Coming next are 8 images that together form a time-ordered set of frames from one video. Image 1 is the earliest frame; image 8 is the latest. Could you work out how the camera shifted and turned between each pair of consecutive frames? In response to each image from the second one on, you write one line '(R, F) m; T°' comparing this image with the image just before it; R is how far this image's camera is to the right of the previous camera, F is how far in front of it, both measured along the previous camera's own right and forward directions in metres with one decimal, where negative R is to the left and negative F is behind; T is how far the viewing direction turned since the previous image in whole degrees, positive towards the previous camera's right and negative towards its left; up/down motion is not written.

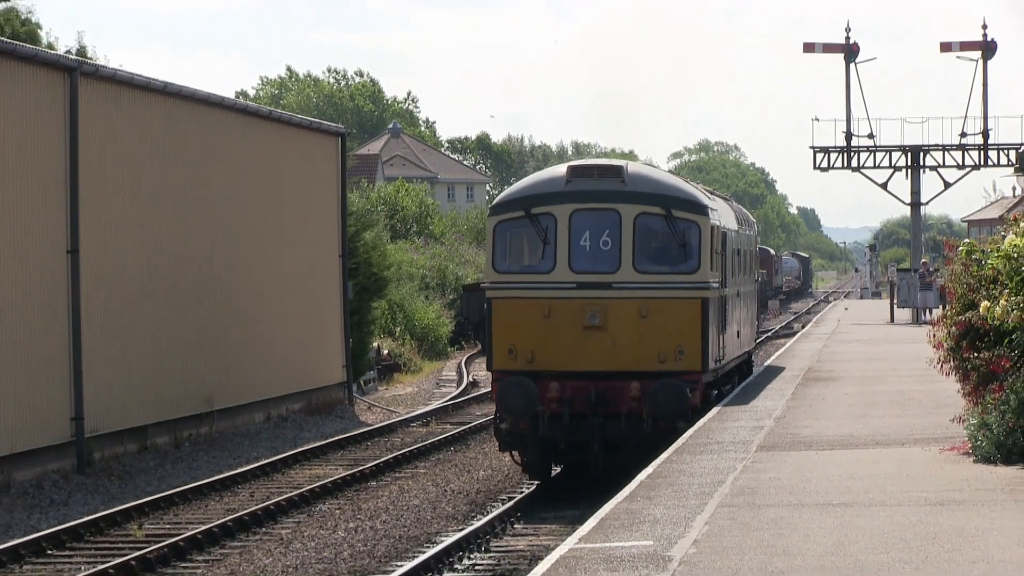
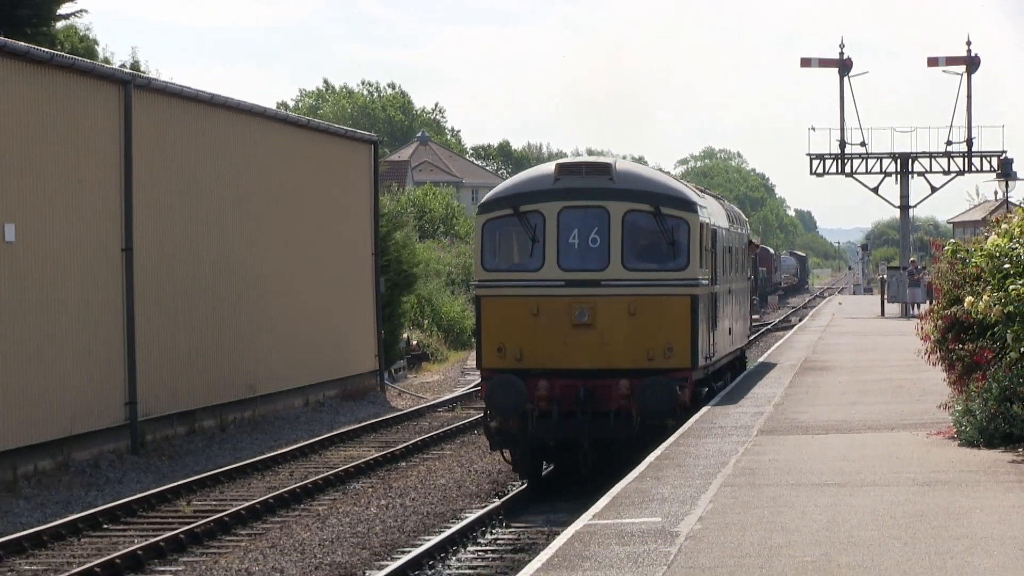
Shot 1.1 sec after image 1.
(-0.1, -0.8) m; 0°
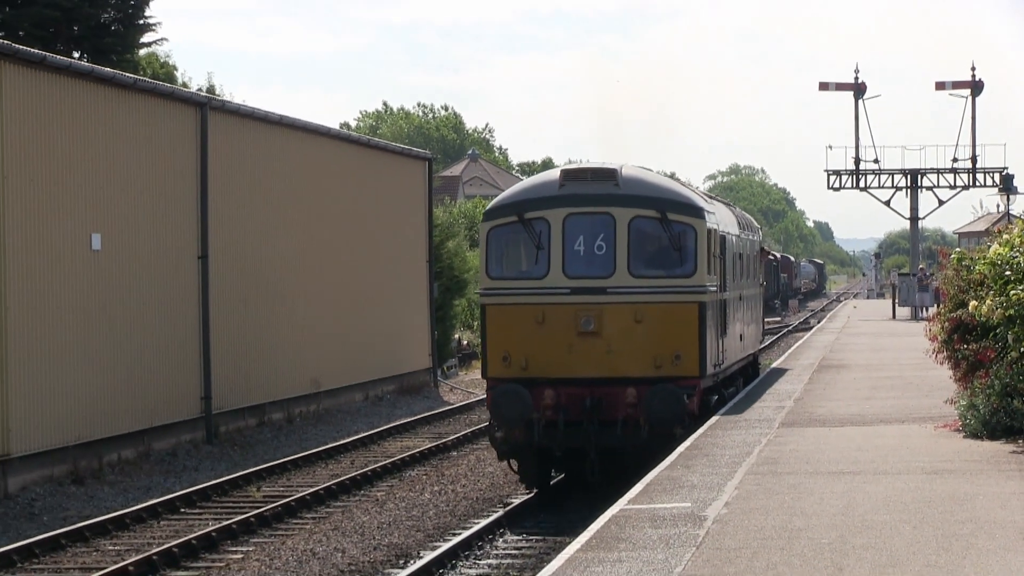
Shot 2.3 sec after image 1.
(-0.3, -1.0) m; 0°
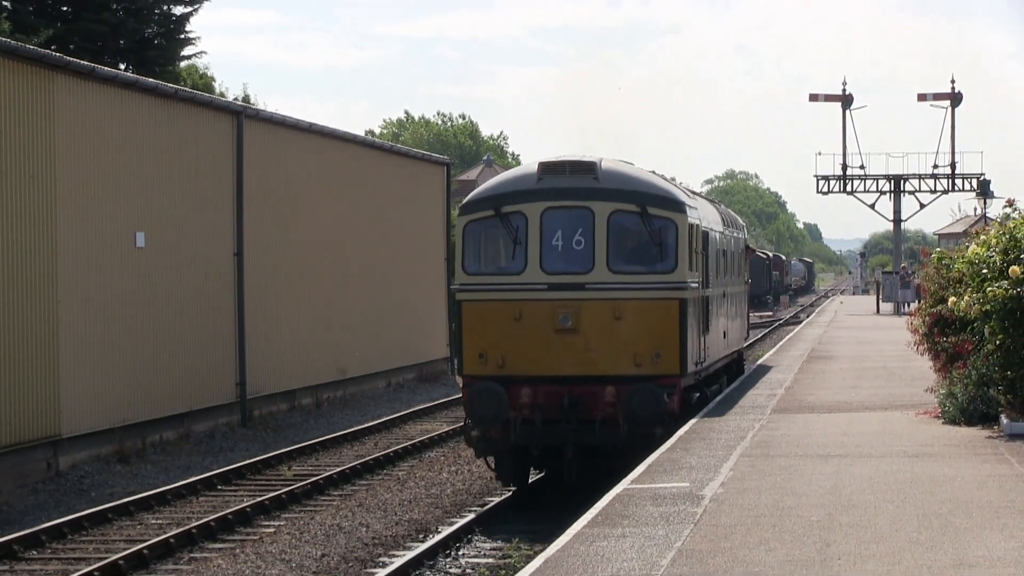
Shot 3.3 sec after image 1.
(-0.1, -1.0) m; 0°
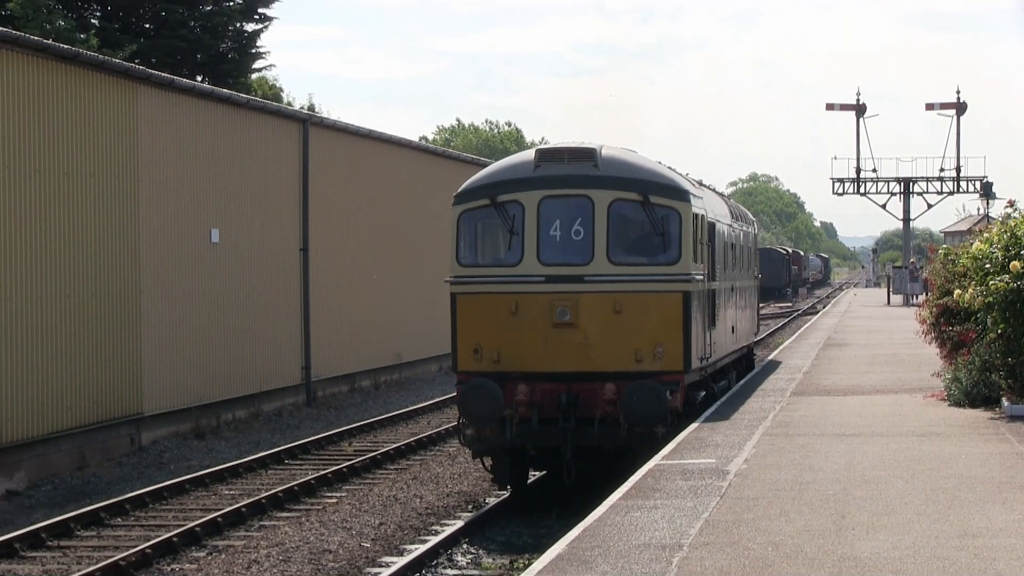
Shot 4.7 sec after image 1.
(-0.3, -1.2) m; -1°
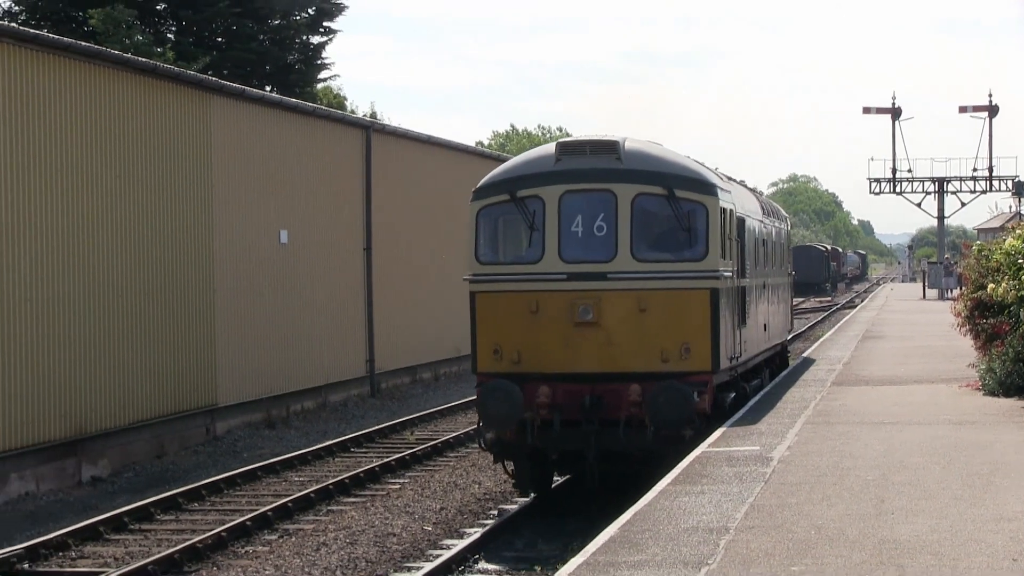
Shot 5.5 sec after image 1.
(-0.3, -0.8) m; -1°
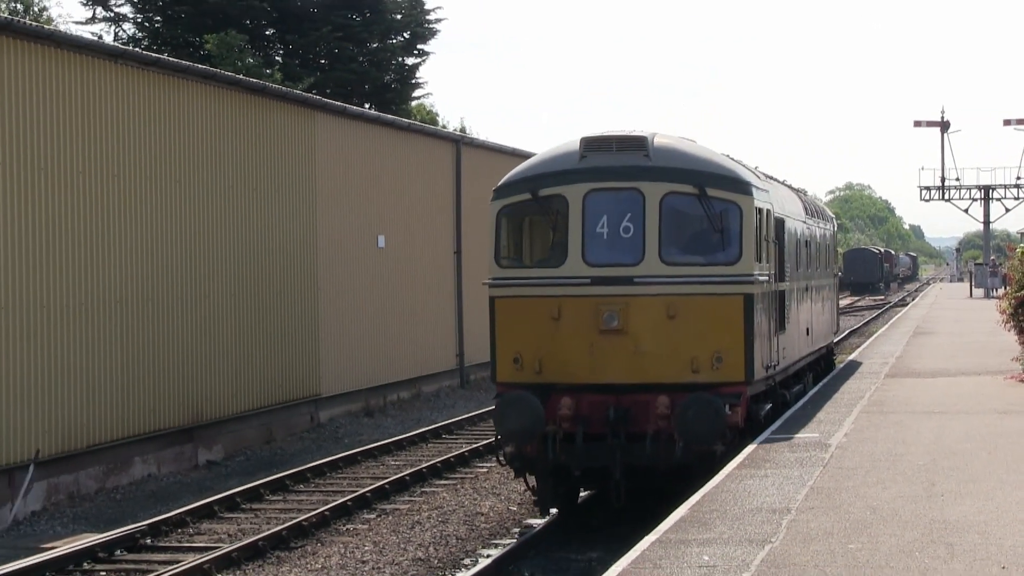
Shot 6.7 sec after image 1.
(-0.6, -1.3) m; -1°
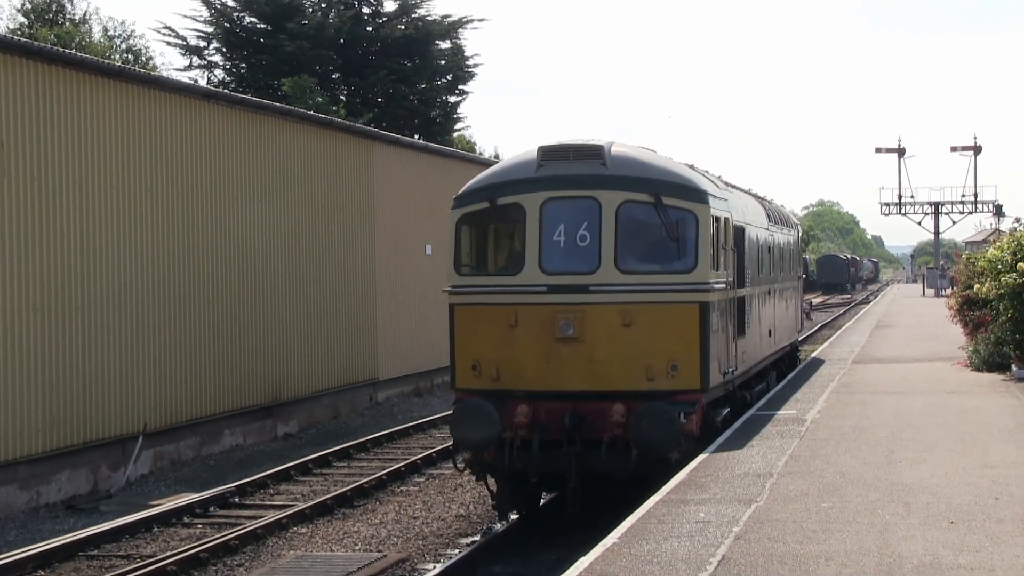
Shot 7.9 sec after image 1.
(-0.1, -3.2) m; -1°
